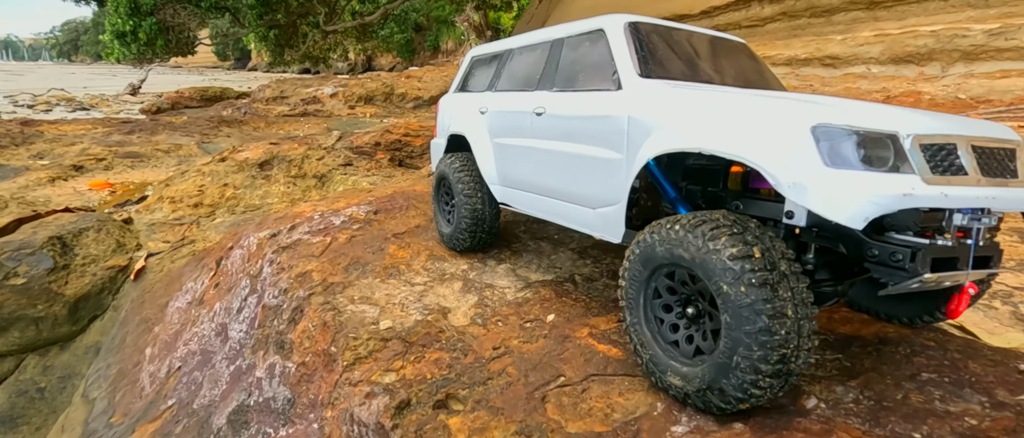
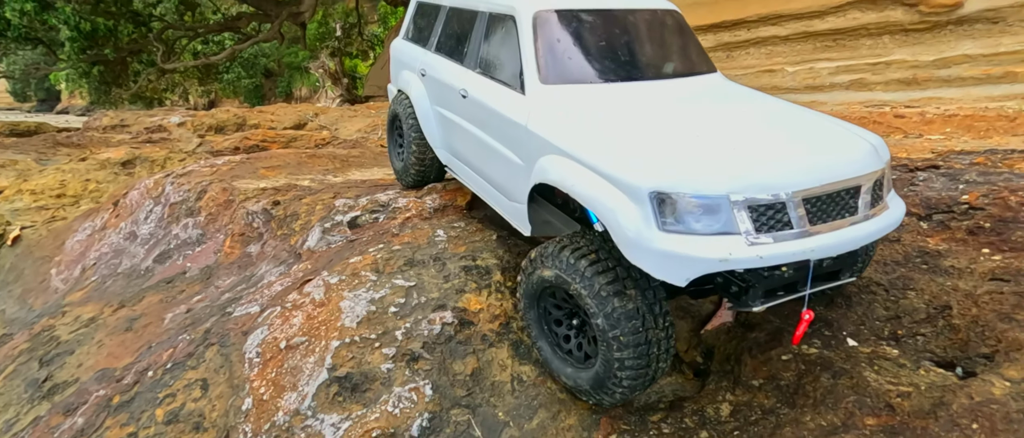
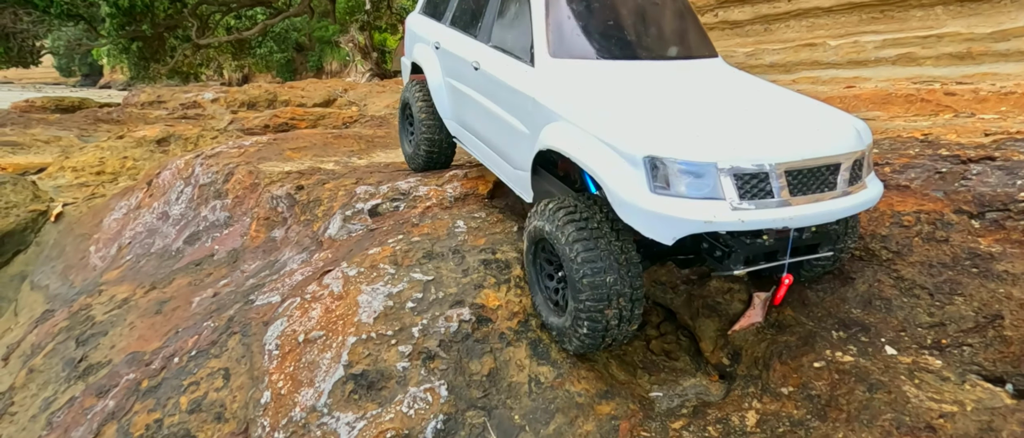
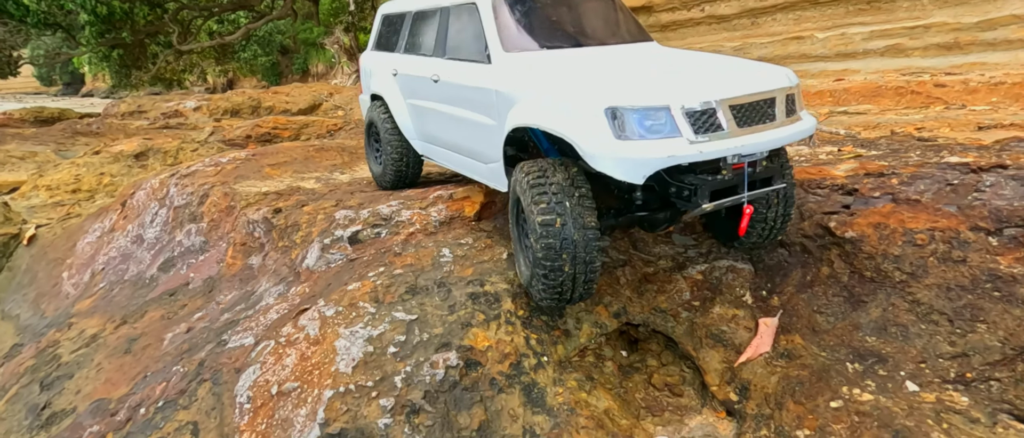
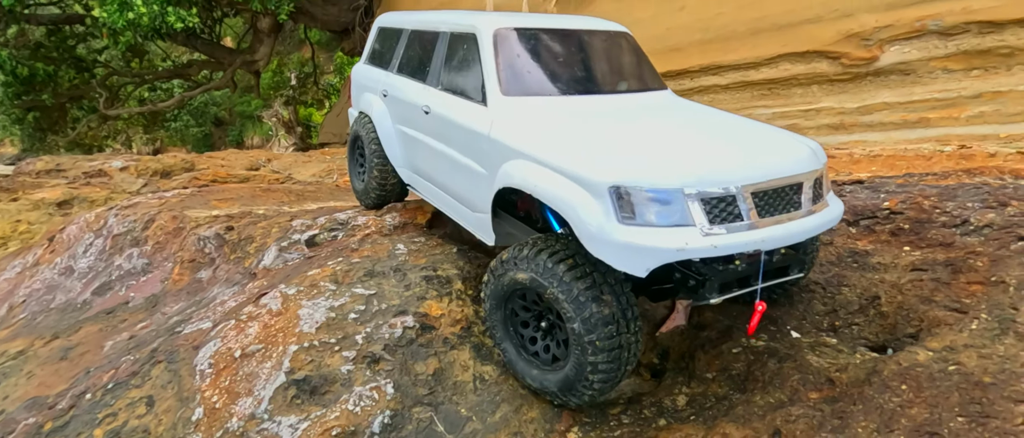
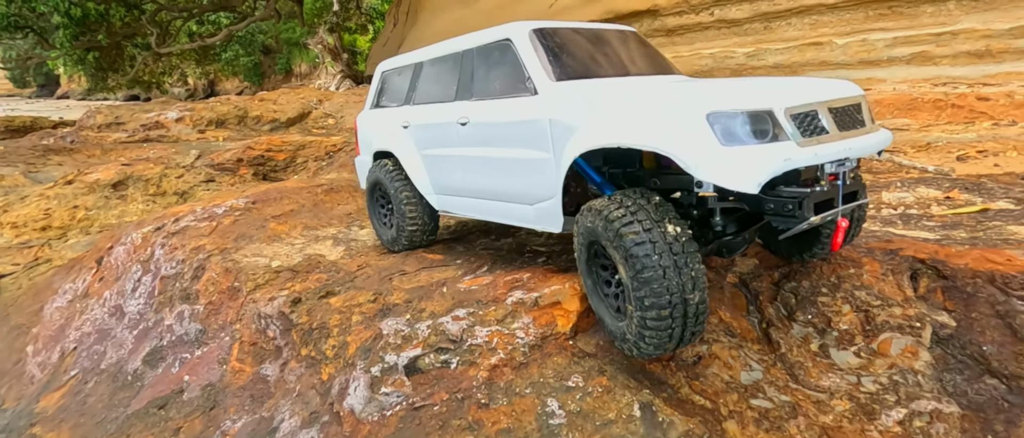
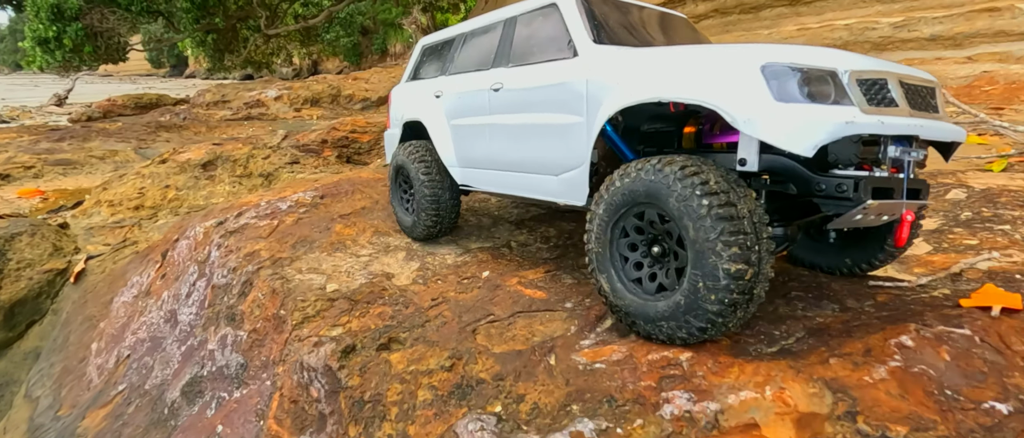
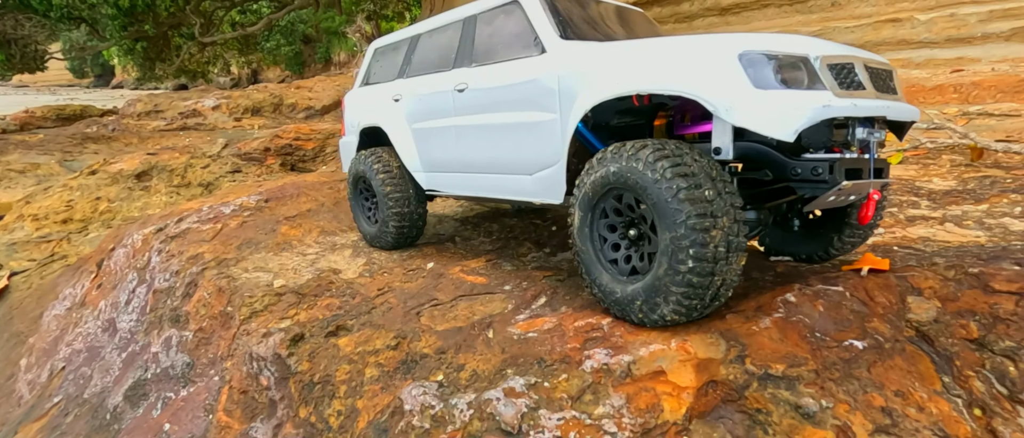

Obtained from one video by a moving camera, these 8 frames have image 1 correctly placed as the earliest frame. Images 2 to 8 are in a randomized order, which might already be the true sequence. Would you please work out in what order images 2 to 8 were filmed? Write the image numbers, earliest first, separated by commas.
7, 8, 6, 4, 3, 2, 5
